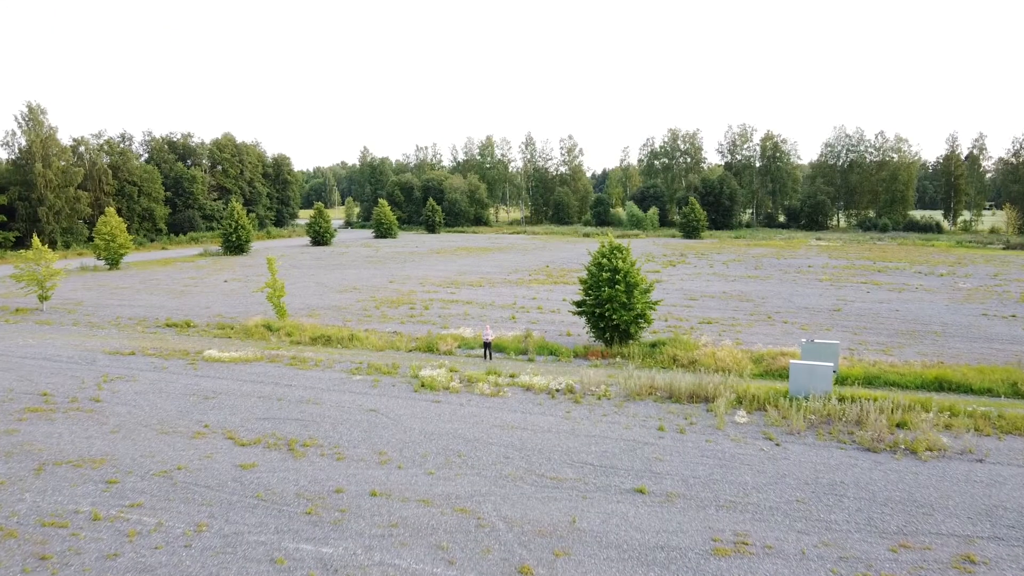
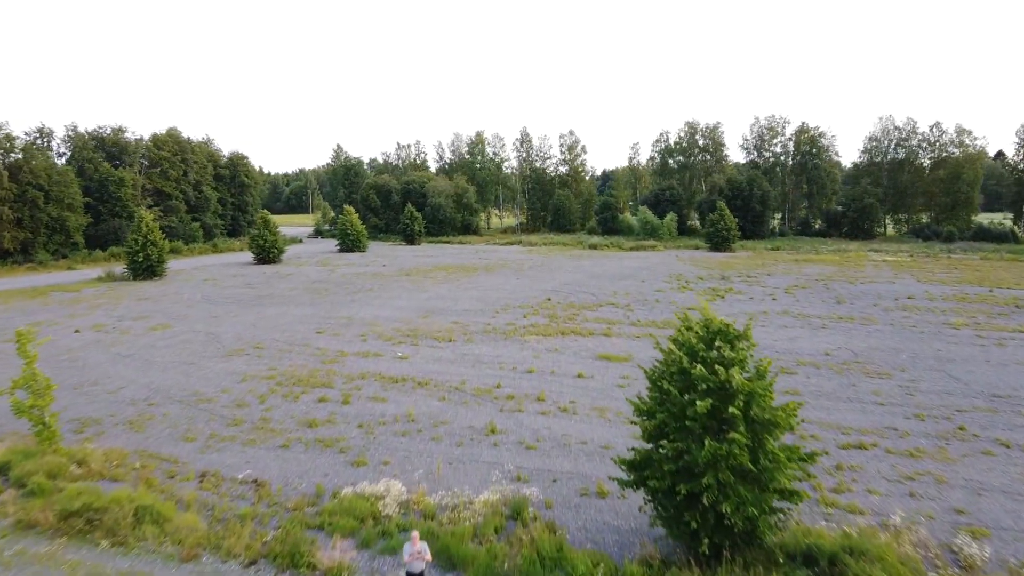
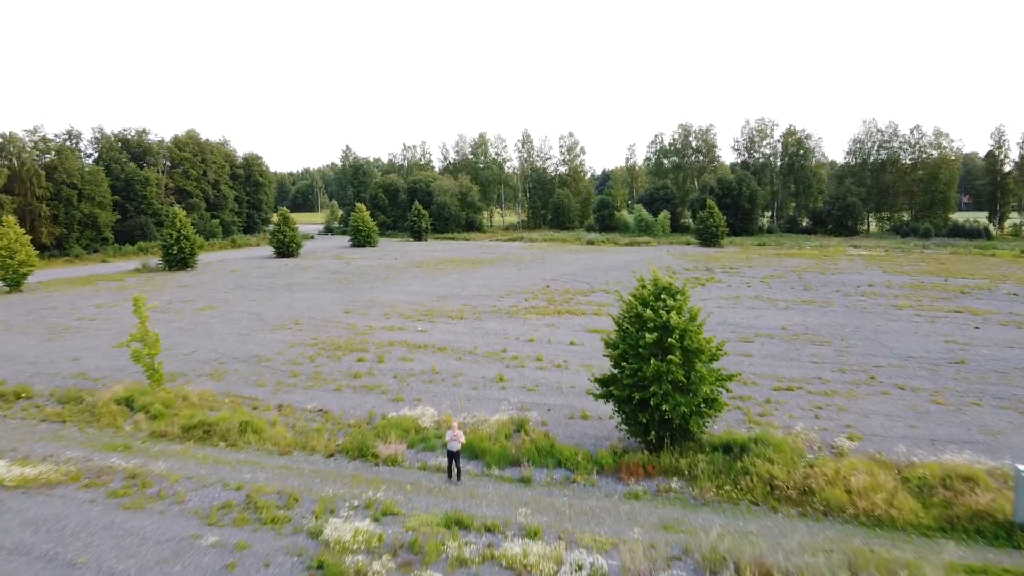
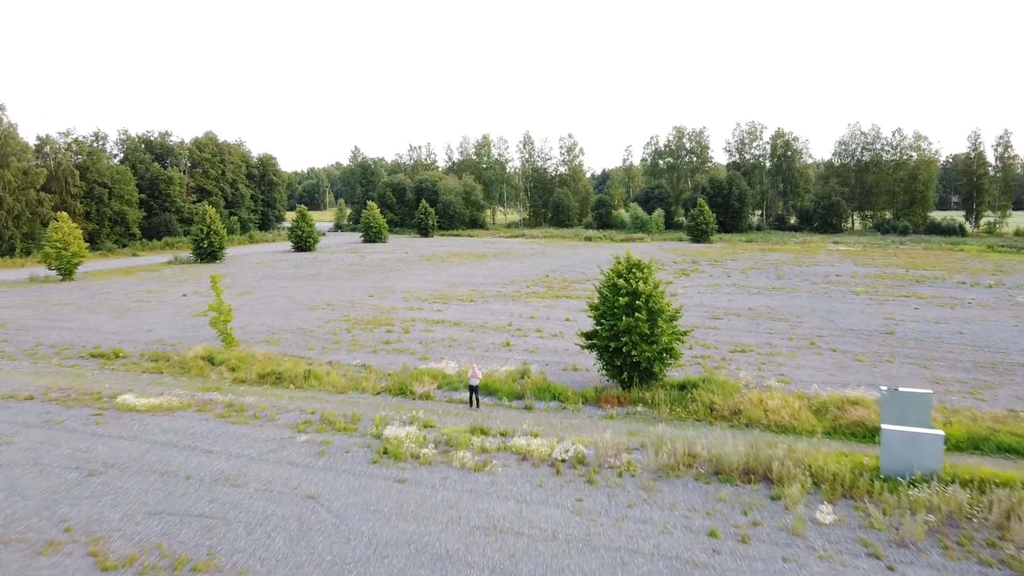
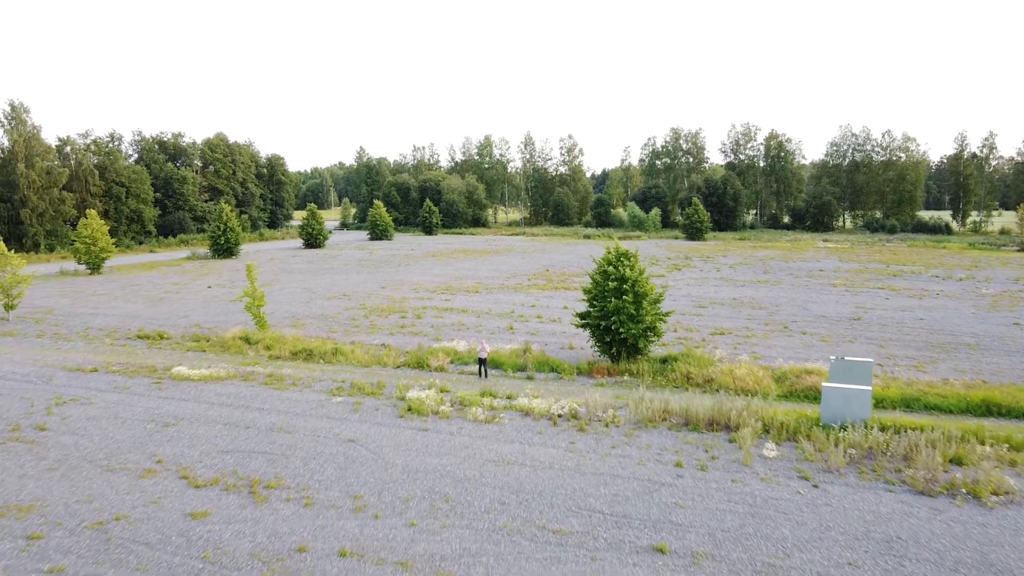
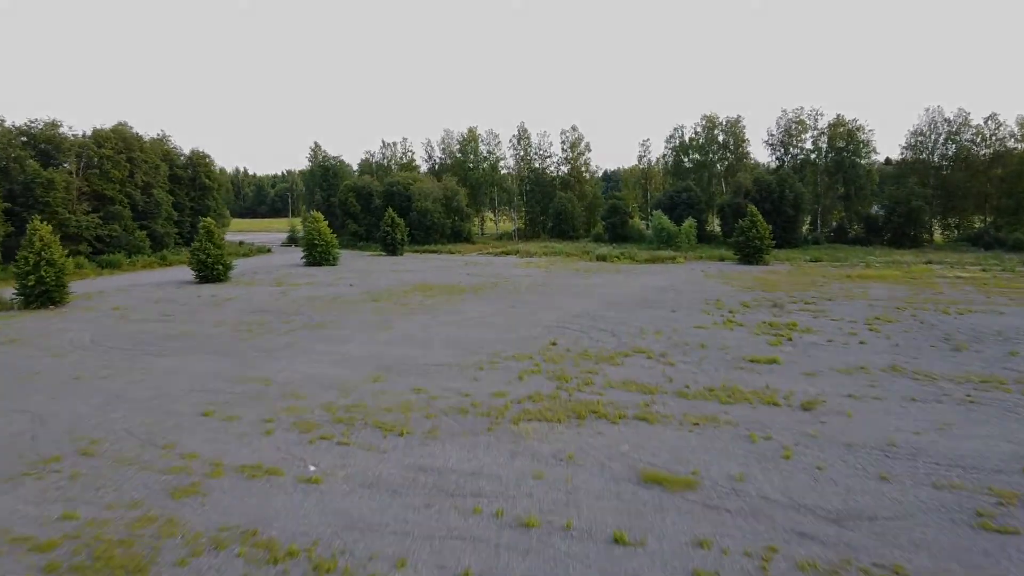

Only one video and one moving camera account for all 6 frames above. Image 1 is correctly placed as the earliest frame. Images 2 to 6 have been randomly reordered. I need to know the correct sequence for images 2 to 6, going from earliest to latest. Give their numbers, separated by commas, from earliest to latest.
5, 4, 3, 2, 6
